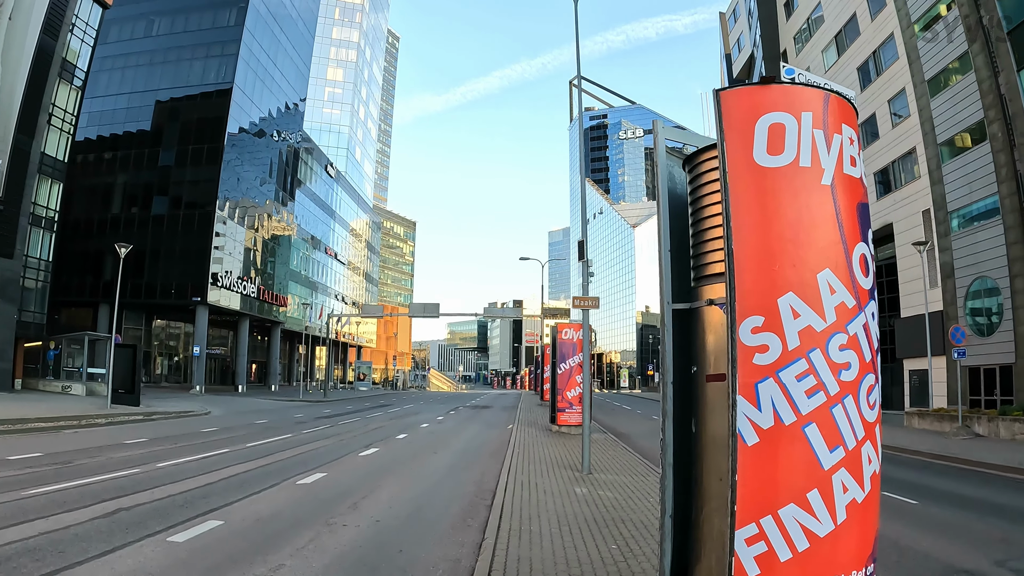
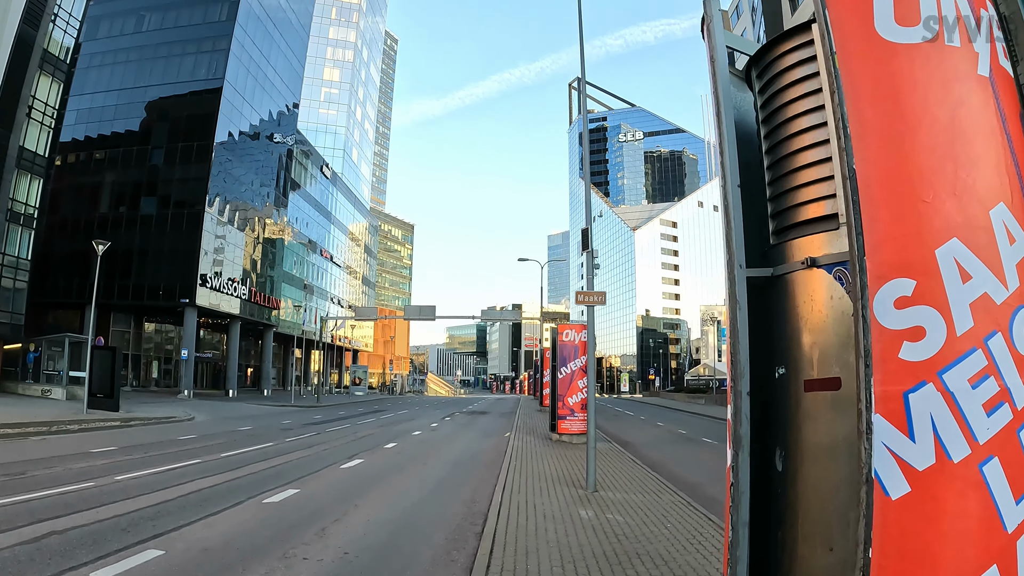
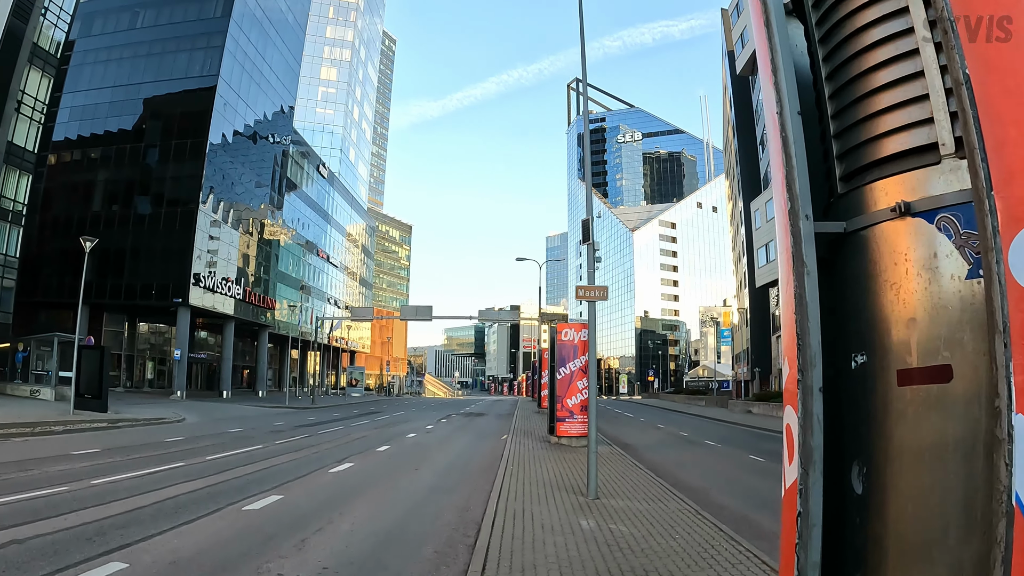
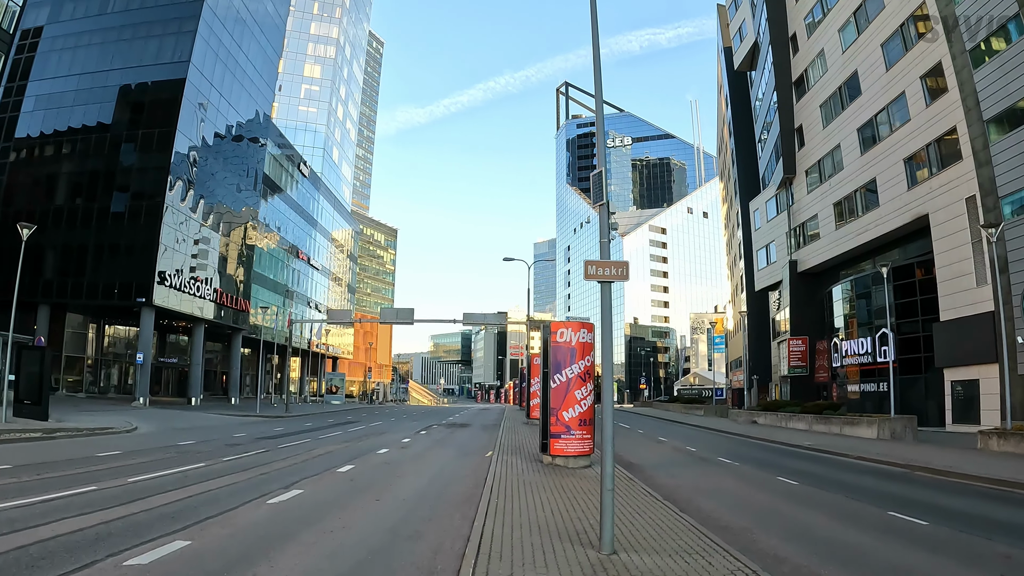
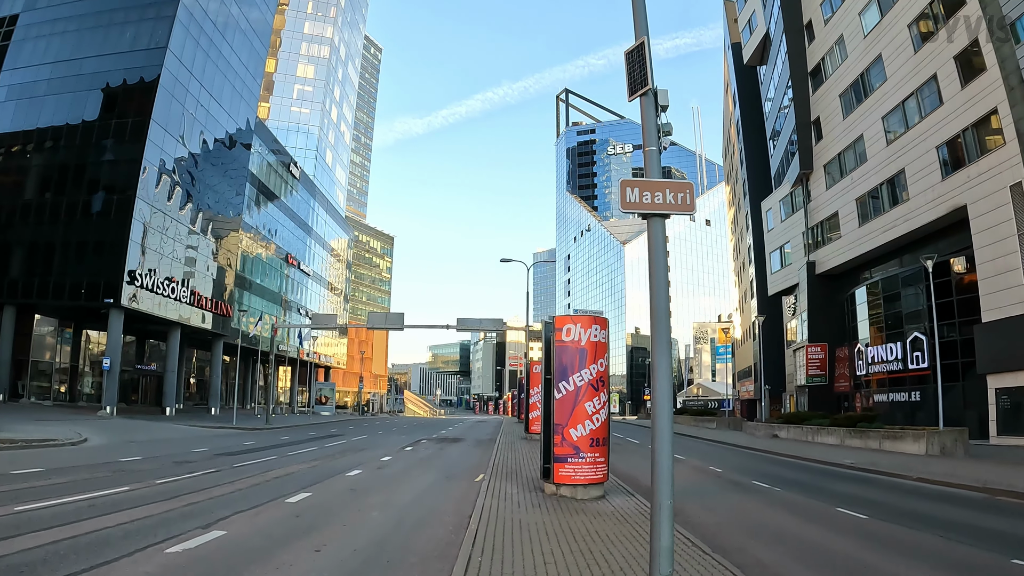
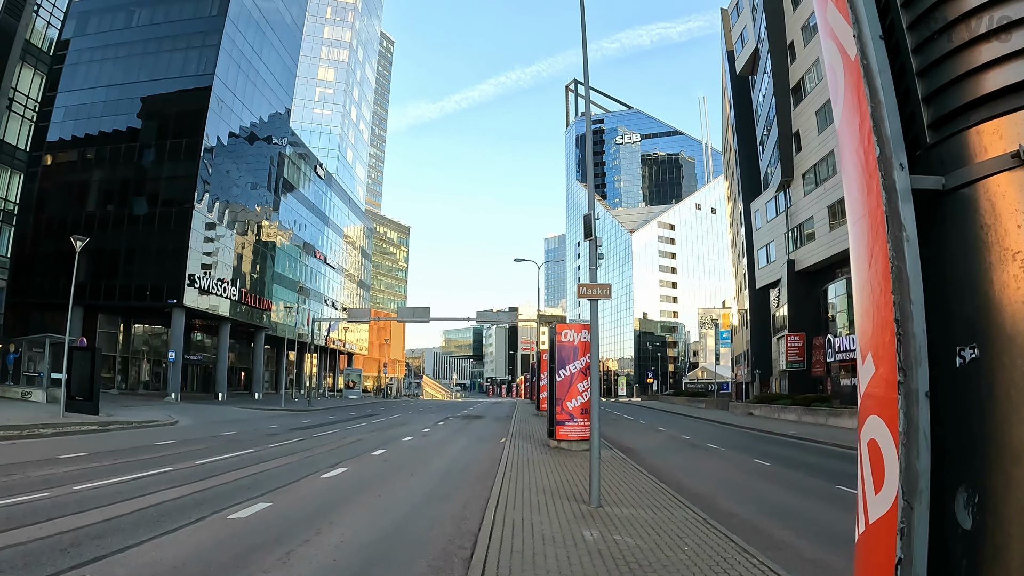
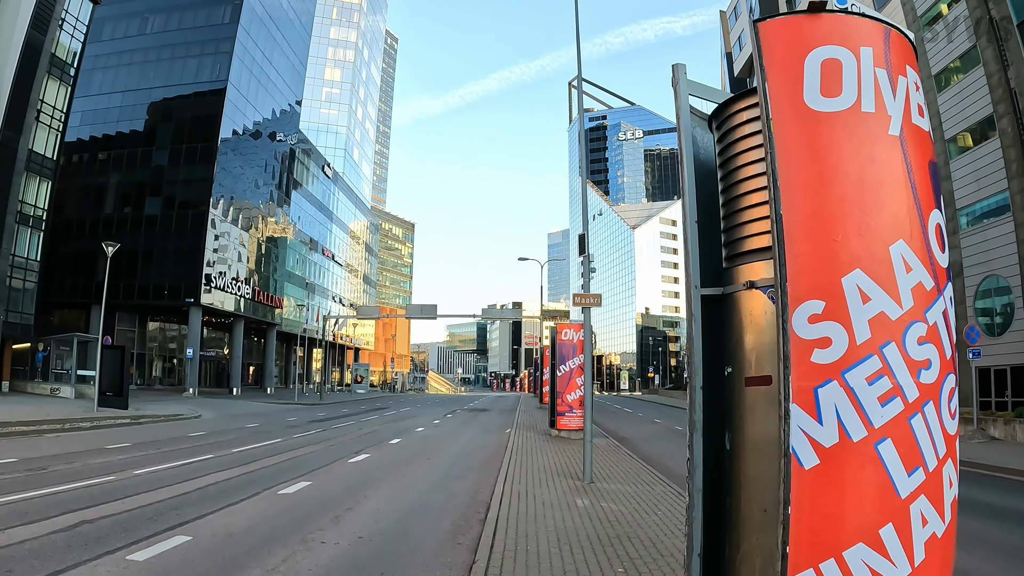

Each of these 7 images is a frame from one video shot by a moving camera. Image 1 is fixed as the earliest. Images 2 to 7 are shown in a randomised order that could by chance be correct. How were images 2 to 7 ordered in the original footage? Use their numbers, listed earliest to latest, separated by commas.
7, 2, 3, 6, 4, 5
